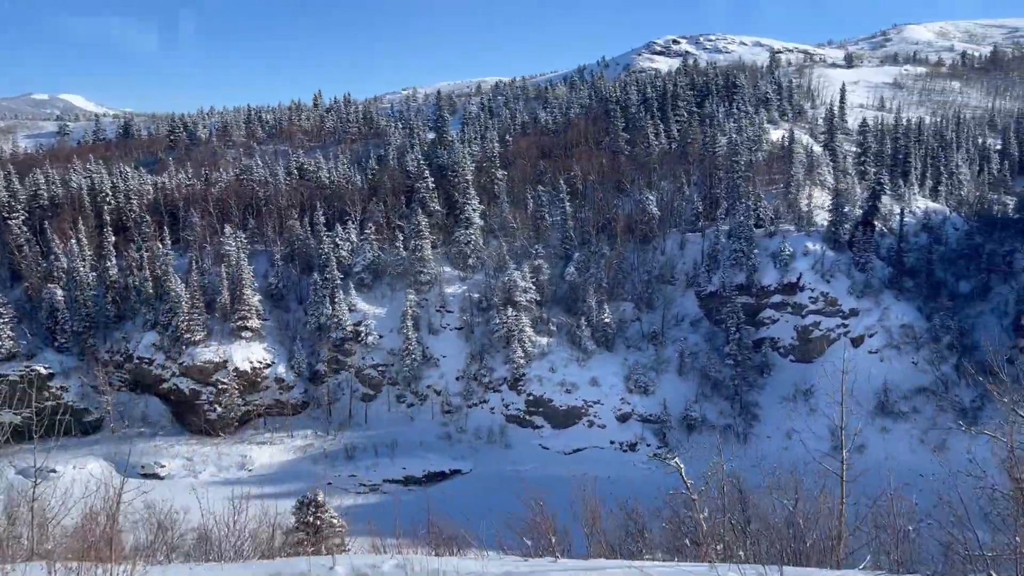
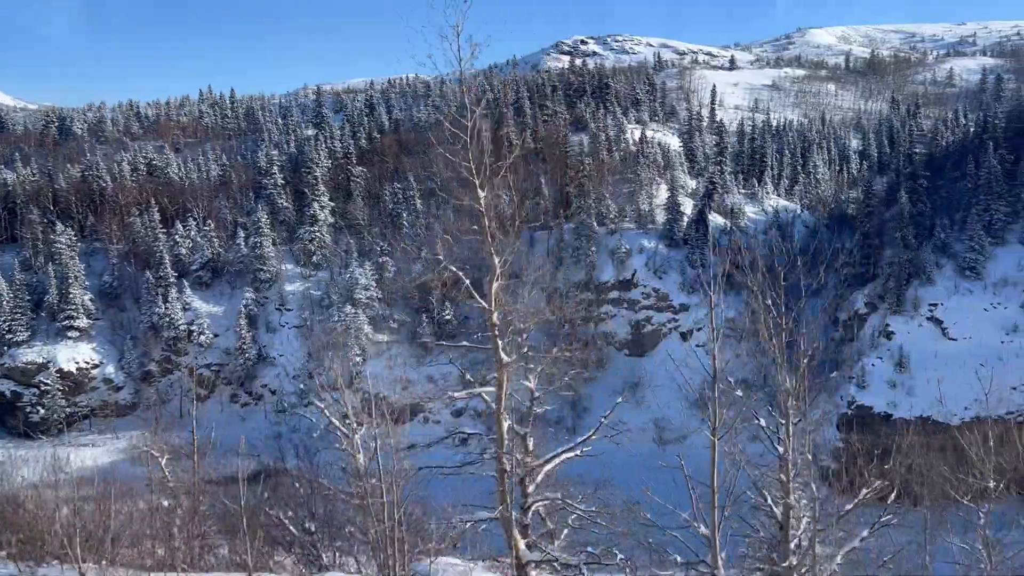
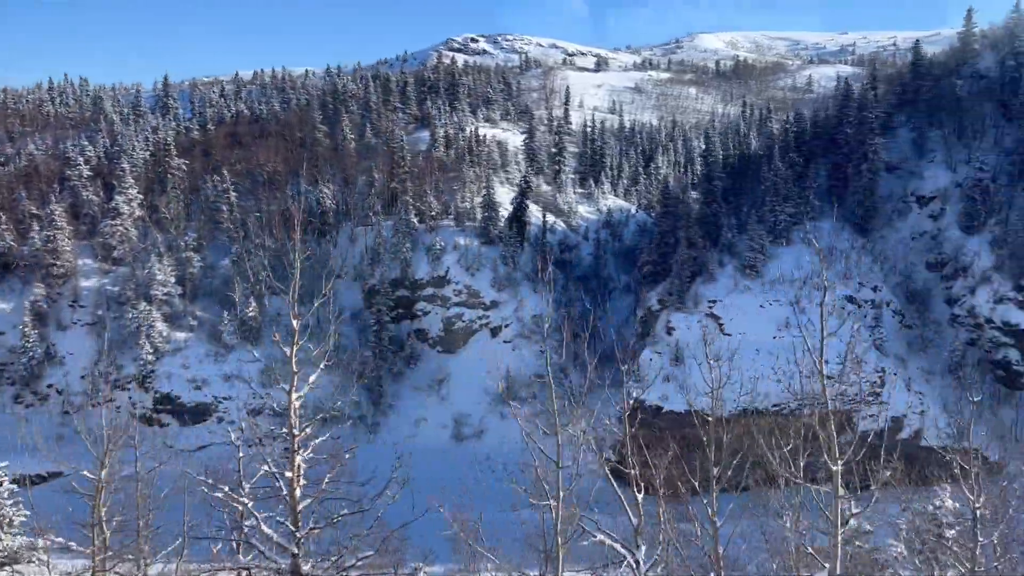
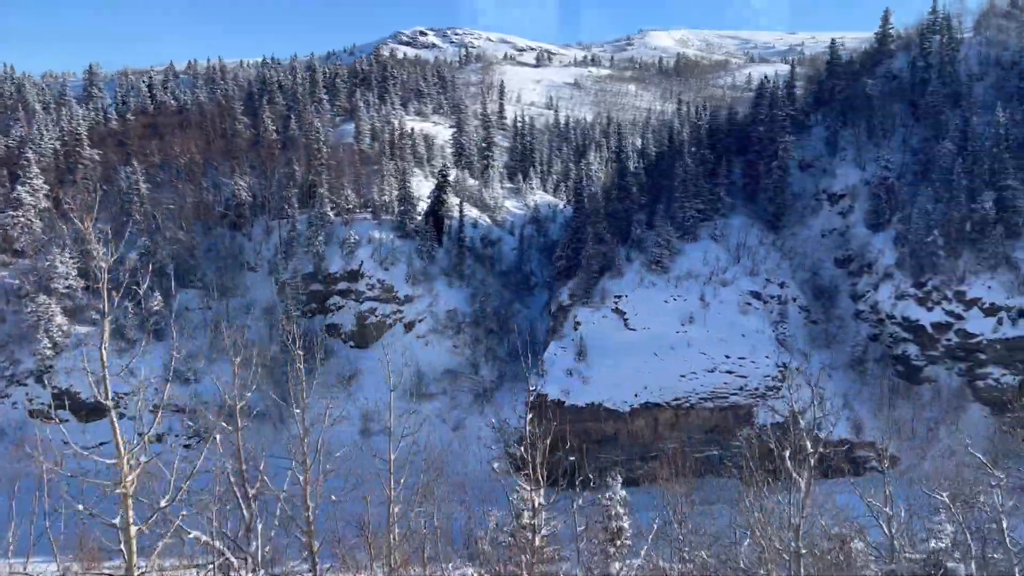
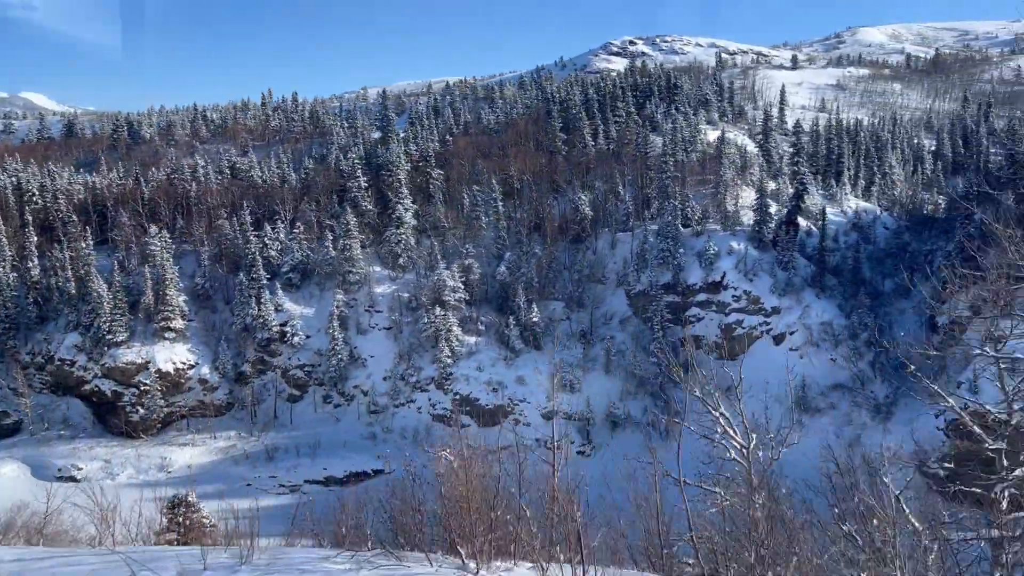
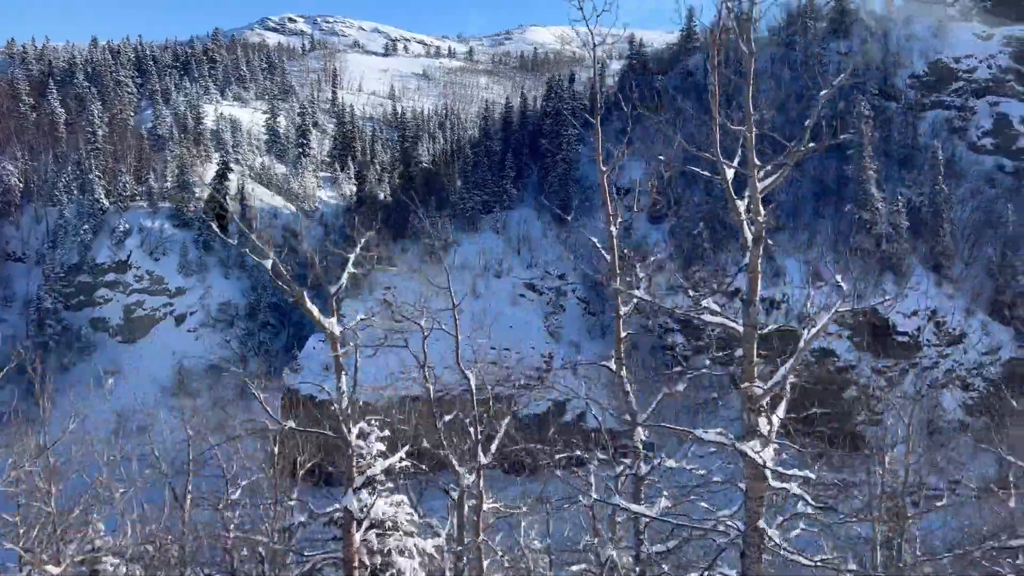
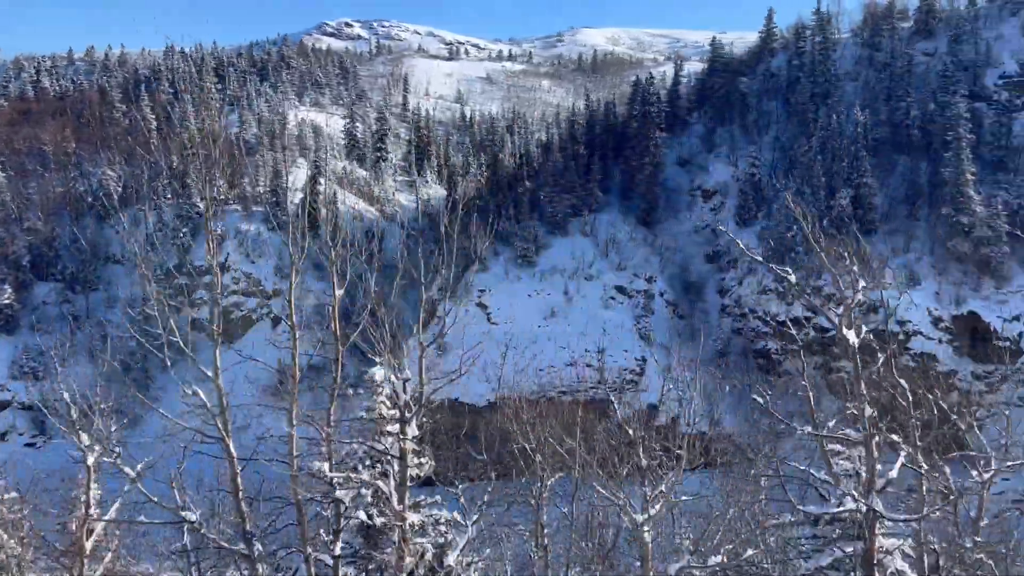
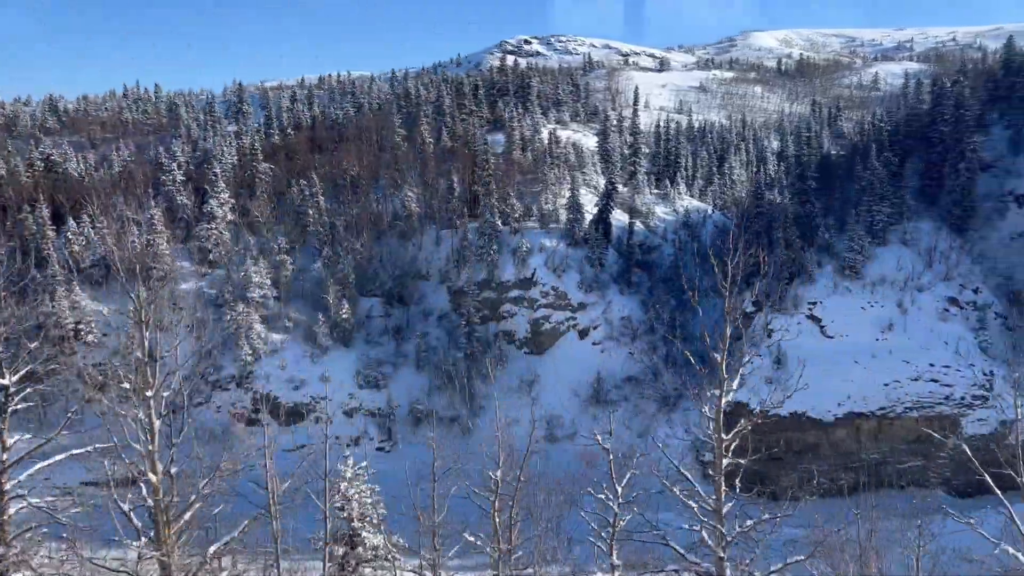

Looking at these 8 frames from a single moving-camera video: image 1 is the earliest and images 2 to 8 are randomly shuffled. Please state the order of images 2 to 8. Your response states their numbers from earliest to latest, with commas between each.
5, 2, 8, 3, 4, 7, 6
